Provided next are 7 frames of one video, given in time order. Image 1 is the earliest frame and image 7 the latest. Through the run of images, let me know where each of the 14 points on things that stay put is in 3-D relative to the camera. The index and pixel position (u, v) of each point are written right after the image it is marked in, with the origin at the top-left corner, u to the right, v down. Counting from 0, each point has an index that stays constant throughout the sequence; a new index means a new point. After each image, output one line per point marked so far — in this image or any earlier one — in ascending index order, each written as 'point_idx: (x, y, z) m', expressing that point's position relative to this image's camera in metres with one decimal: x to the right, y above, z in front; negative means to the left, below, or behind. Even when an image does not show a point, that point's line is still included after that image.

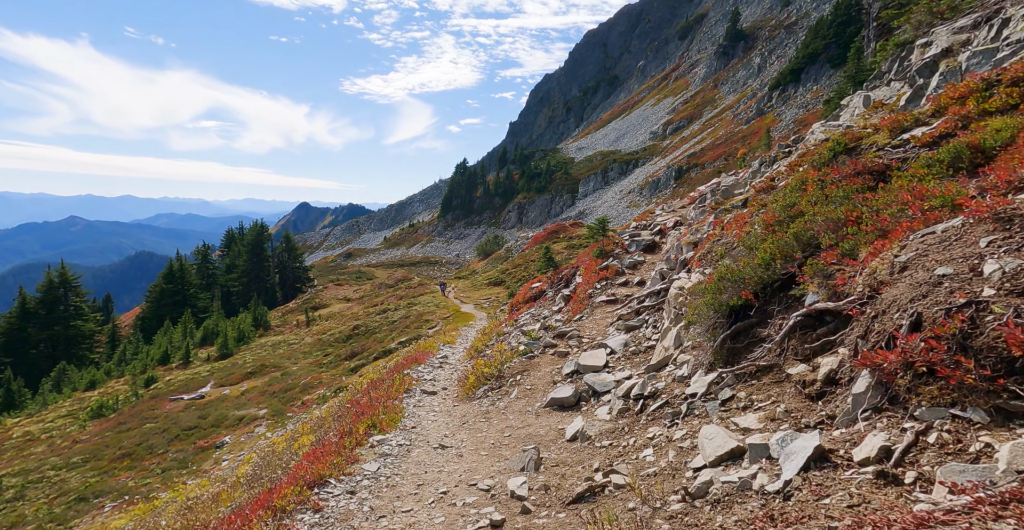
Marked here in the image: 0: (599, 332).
0: (+2.8, -2.1, +18.1) m
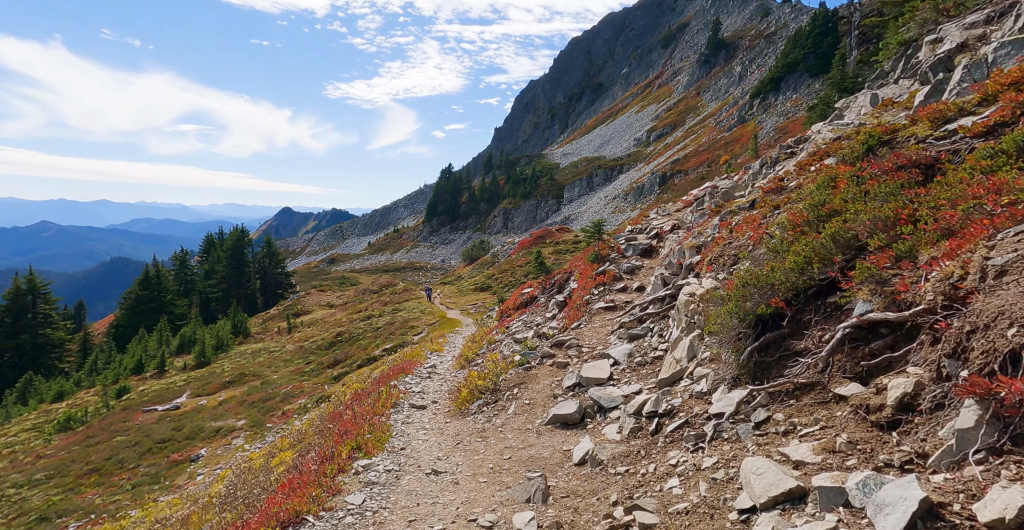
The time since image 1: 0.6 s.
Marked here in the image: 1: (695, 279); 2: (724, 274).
0: (+2.6, -2.3, +17.1) m
1: (+4.3, -0.3, +13.9) m
2: (+4.7, -0.2, +12.7) m
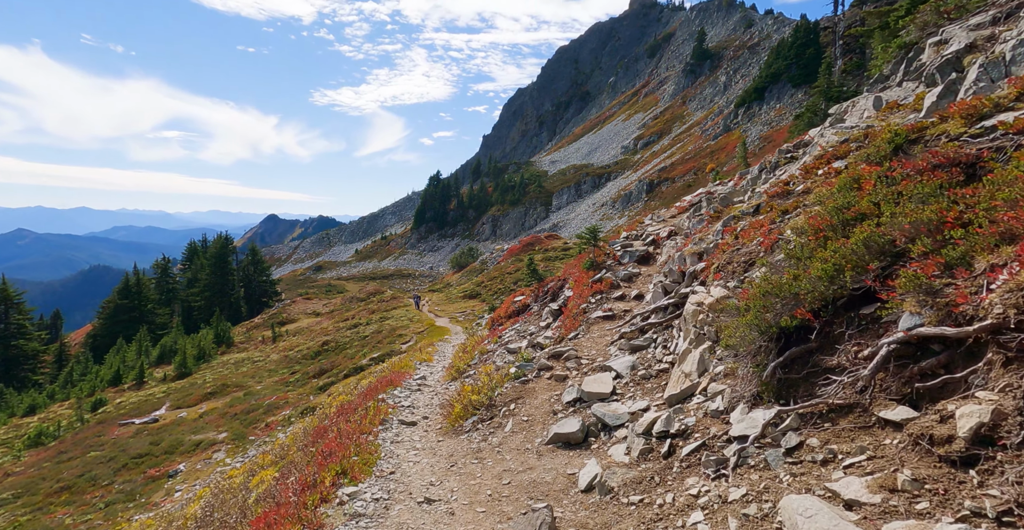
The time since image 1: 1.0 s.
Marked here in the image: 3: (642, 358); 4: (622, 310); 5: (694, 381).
0: (+2.5, -2.5, +16.3) m
1: (+4.2, -0.5, +13.2) m
2: (+4.6, -0.4, +12.0) m
3: (+3.3, -2.3, +14.4) m
4: (+3.7, -1.5, +19.2) m
5: (+3.3, -2.1, +10.7) m
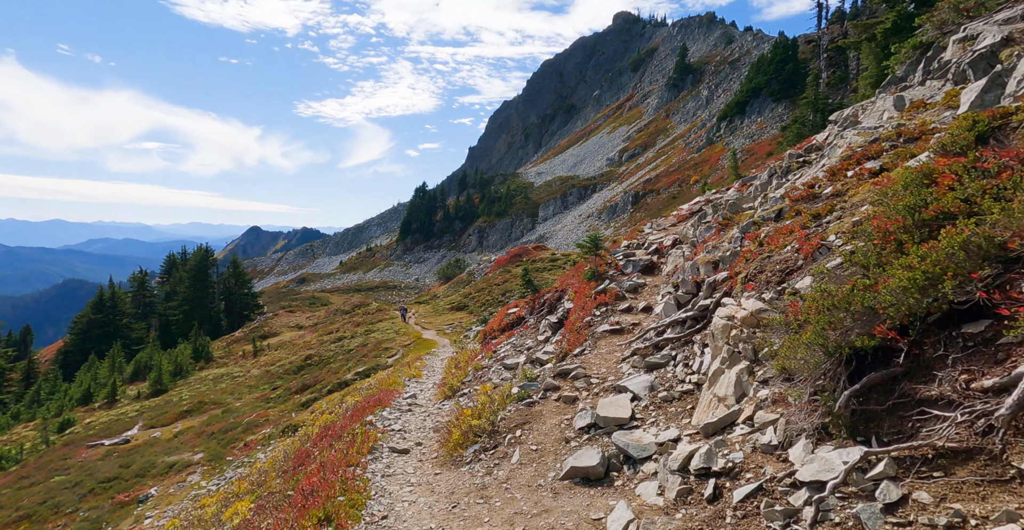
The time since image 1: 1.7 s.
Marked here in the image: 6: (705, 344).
0: (+2.6, -2.8, +14.9) m
1: (+4.4, -0.7, +11.9) m
2: (+4.8, -0.5, +10.7) m
3: (+3.4, -2.5, +13.1) m
4: (+3.6, -1.8, +17.9) m
5: (+3.5, -2.3, +9.3) m
6: (+4.3, -1.8, +12.9) m
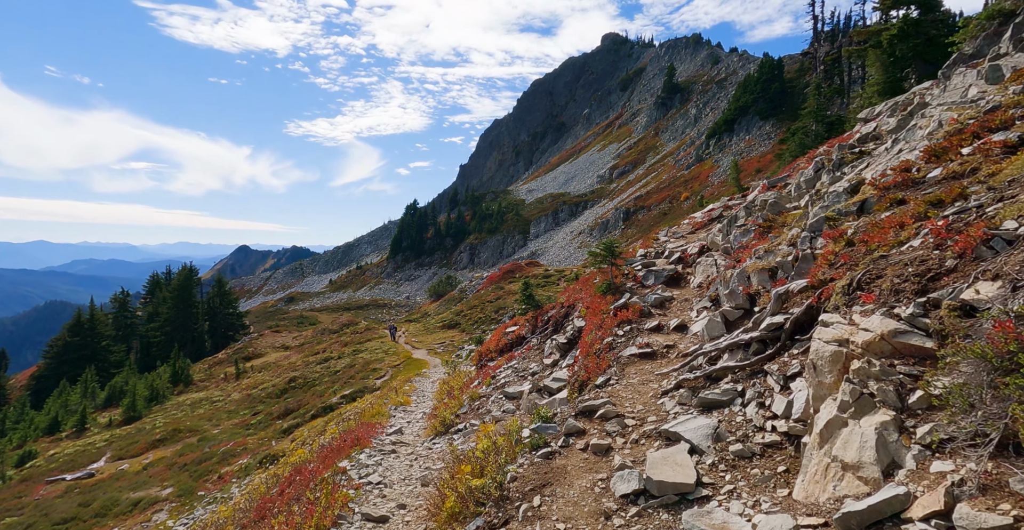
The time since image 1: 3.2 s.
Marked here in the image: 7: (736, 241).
0: (+2.8, -2.9, +11.5) m
1: (+4.6, -0.8, +8.6) m
2: (+5.0, -0.6, +7.4) m
3: (+3.6, -2.6, +9.7) m
4: (+3.8, -2.1, +14.6) m
5: (+3.8, -2.3, +6.0) m
6: (+4.5, -1.9, +9.6) m
7: (+7.0, +0.8, +18.2) m
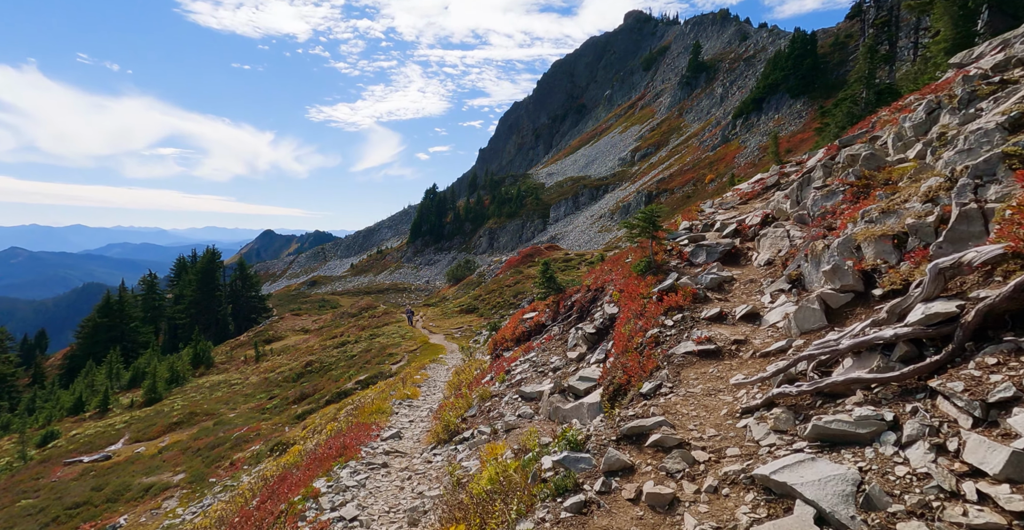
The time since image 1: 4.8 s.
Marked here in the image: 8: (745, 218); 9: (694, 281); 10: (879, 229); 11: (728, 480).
0: (+3.0, -2.4, +7.8) m
1: (+4.7, -0.3, +4.7) m
2: (+5.1, -0.1, +3.5) m
3: (+3.8, -2.1, +5.9) m
4: (+4.1, -1.5, +10.7) m
5: (+3.9, -1.9, +2.2) m
6: (+4.7, -1.4, +5.8) m
7: (+7.4, +1.5, +14.2) m
8: (+7.2, +1.4, +17.9) m
9: (+4.4, -0.4, +14.3) m
10: (+6.2, +0.6, +9.6) m
11: (+2.5, -2.6, +6.9) m
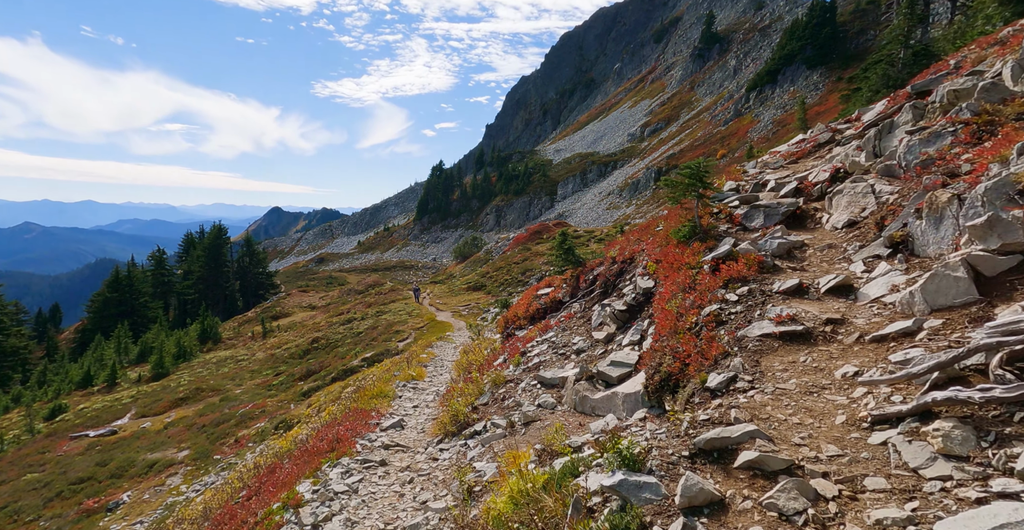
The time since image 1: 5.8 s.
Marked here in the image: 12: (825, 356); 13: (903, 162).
0: (+3.4, -1.9, +5.2) m
1: (+5.1, +0.1, +2.0) m
2: (+5.4, +0.2, +0.8) m
3: (+4.1, -1.7, +3.3) m
4: (+4.5, -0.9, +8.1) m
5: (+4.2, -1.6, -0.4) m
6: (+5.0, -1.0, +3.1) m
7: (+7.9, +2.2, +11.4) m
8: (+7.7, +2.3, +15.1) m
9: (+4.9, +0.4, +11.6) m
10: (+6.6, +1.1, +6.9) m
11: (+2.9, -2.2, +4.4) m
12: (+4.4, -1.2, +8.1) m
13: (+8.0, +2.1, +11.8) m
